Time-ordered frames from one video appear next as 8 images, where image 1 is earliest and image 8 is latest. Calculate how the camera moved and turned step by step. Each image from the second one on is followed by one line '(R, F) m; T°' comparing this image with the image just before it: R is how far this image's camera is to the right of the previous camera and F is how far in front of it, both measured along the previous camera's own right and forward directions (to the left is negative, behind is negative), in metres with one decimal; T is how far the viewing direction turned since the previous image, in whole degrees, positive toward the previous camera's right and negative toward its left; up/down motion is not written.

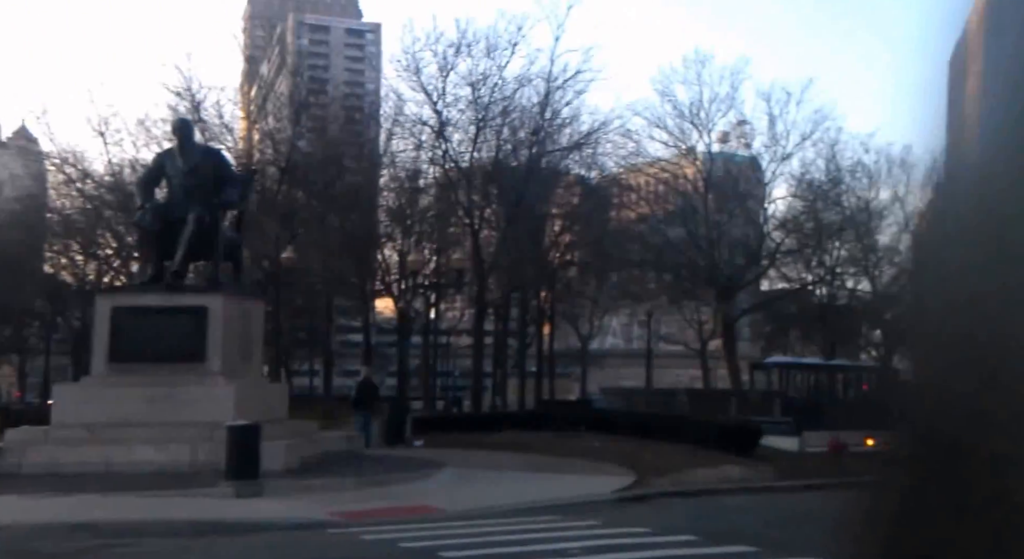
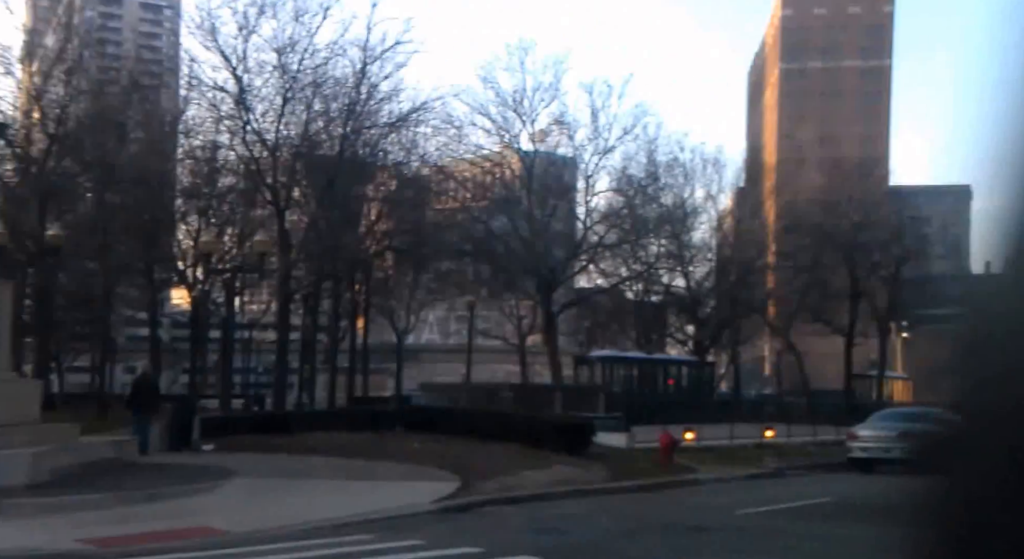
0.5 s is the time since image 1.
(+0.3, +1.3) m; +8°
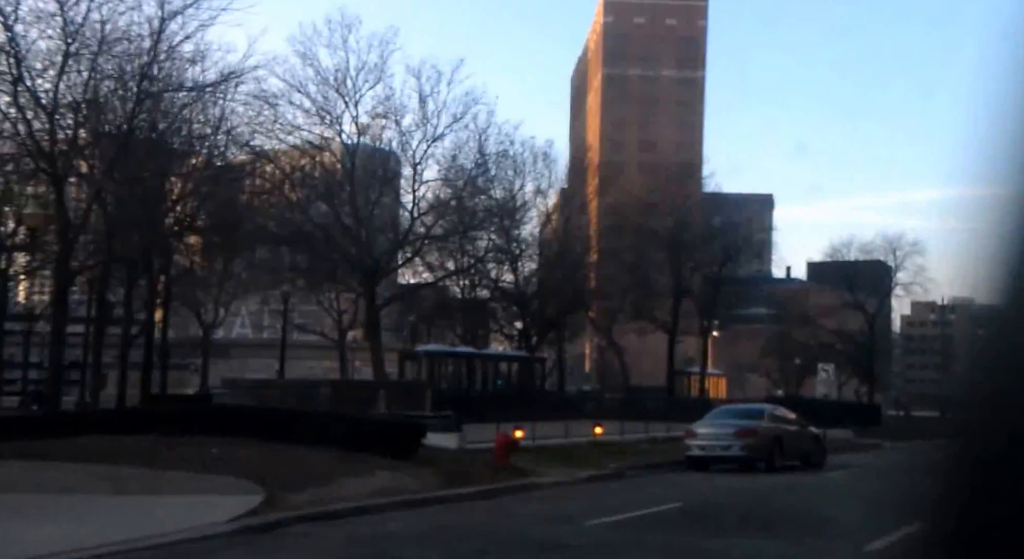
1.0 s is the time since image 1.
(0.0, +2.0) m; +9°
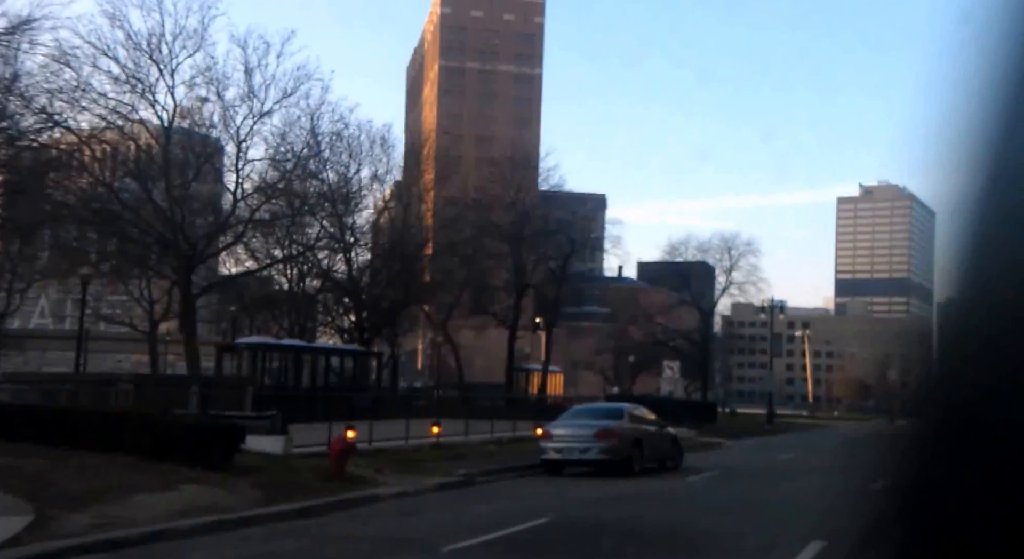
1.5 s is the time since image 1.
(-0.1, +2.4) m; +8°
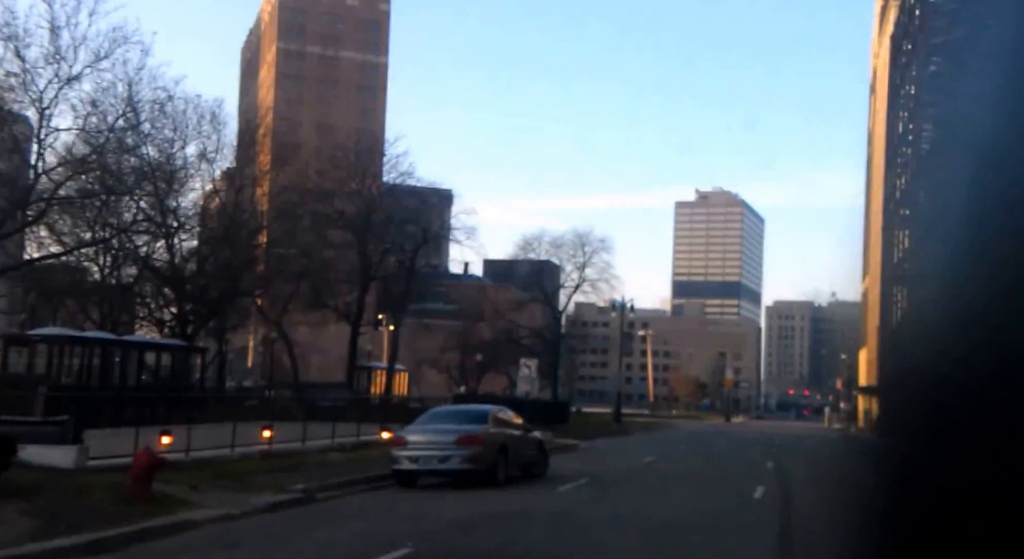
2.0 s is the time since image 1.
(-0.1, +2.8) m; +8°
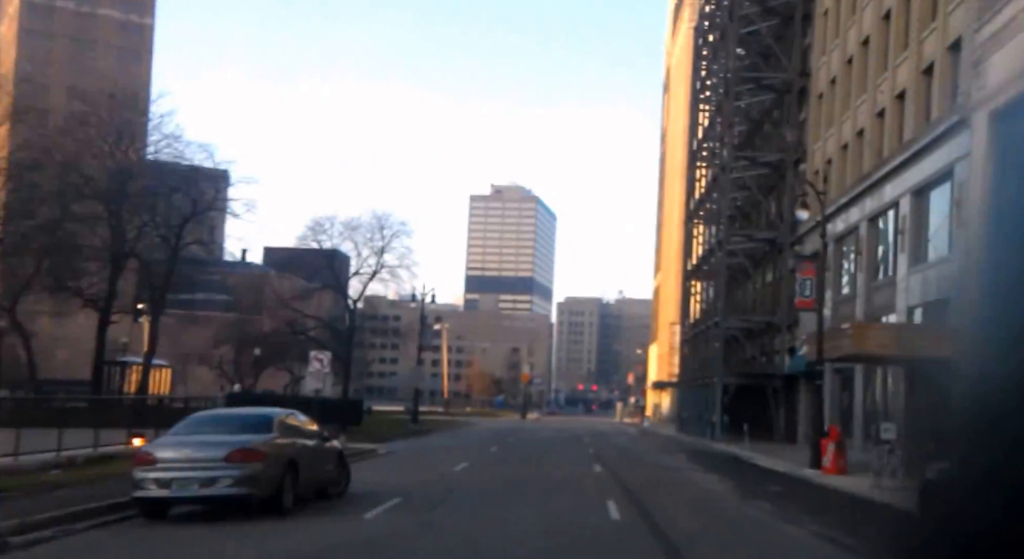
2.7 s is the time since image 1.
(0.0, +4.7) m; +10°
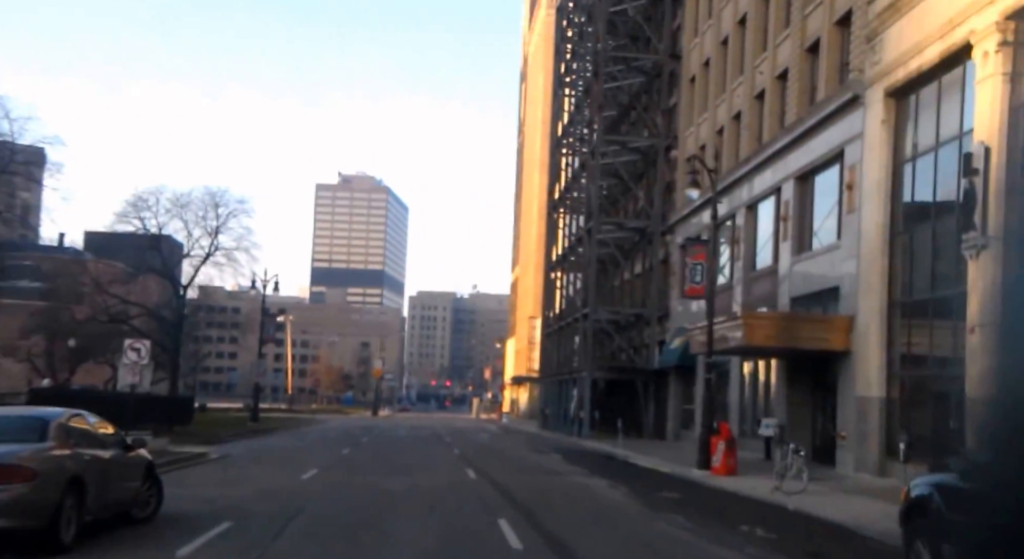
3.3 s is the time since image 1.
(-0.2, +3.9) m; +7°
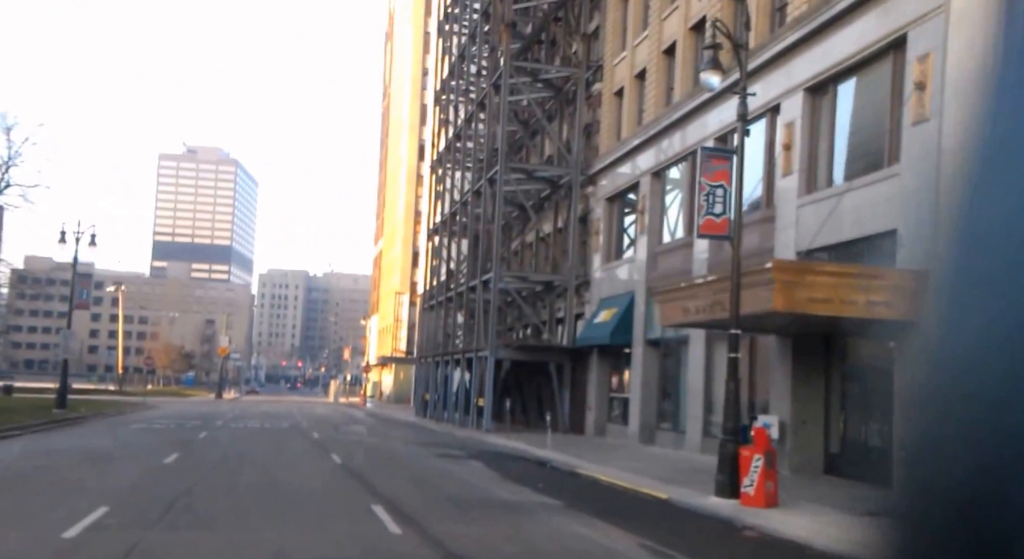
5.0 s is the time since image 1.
(-1.3, +11.4) m; +7°
